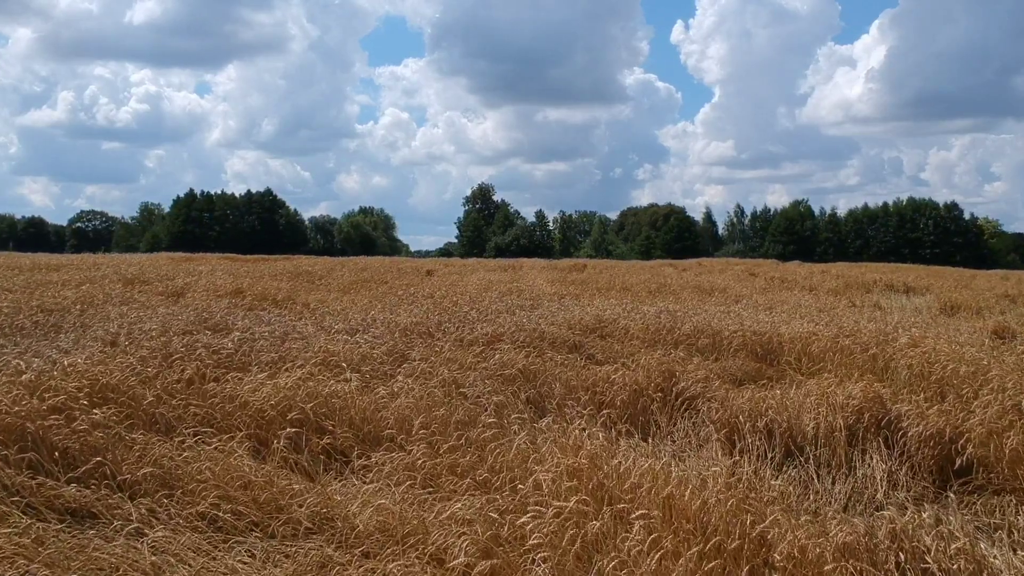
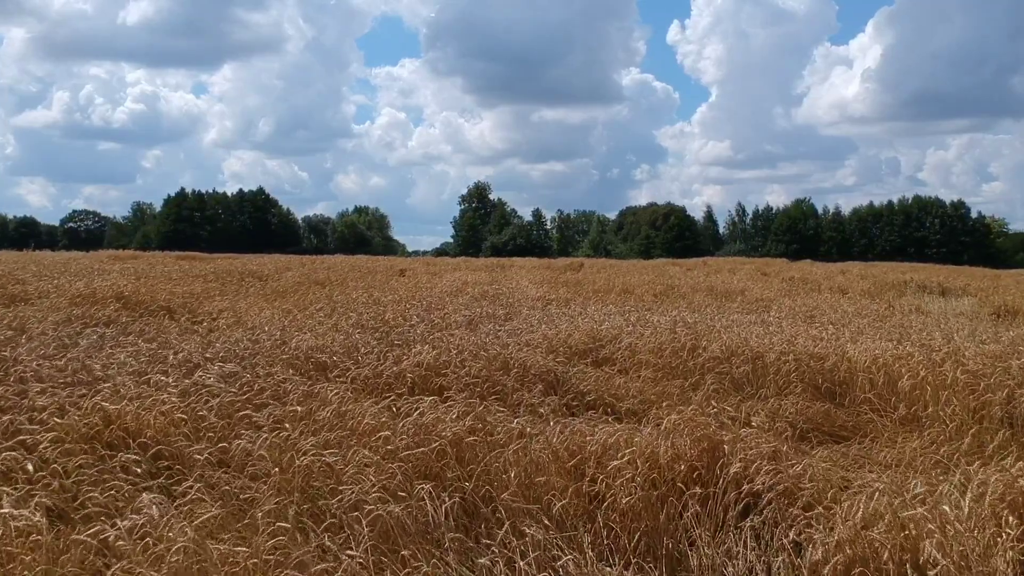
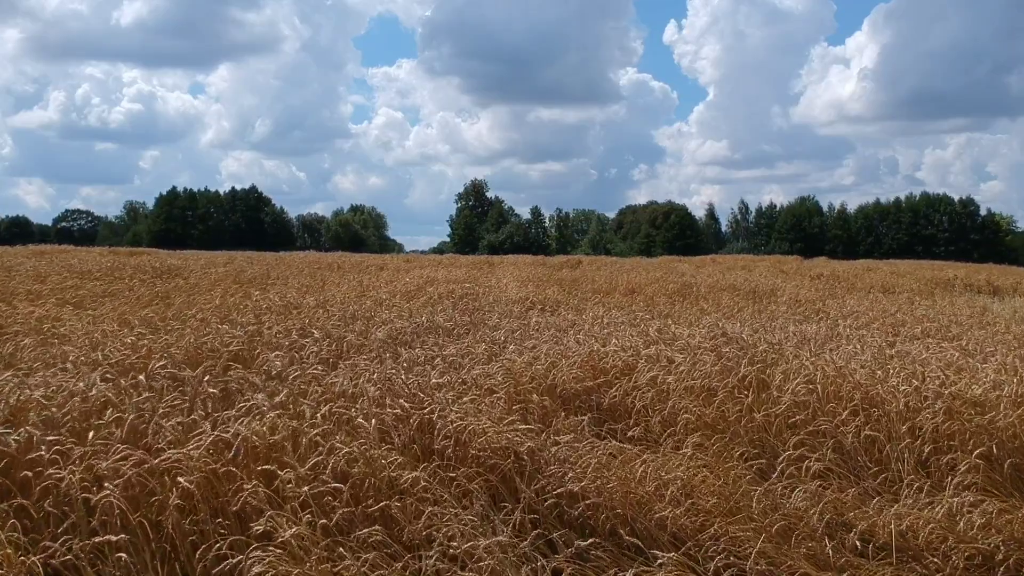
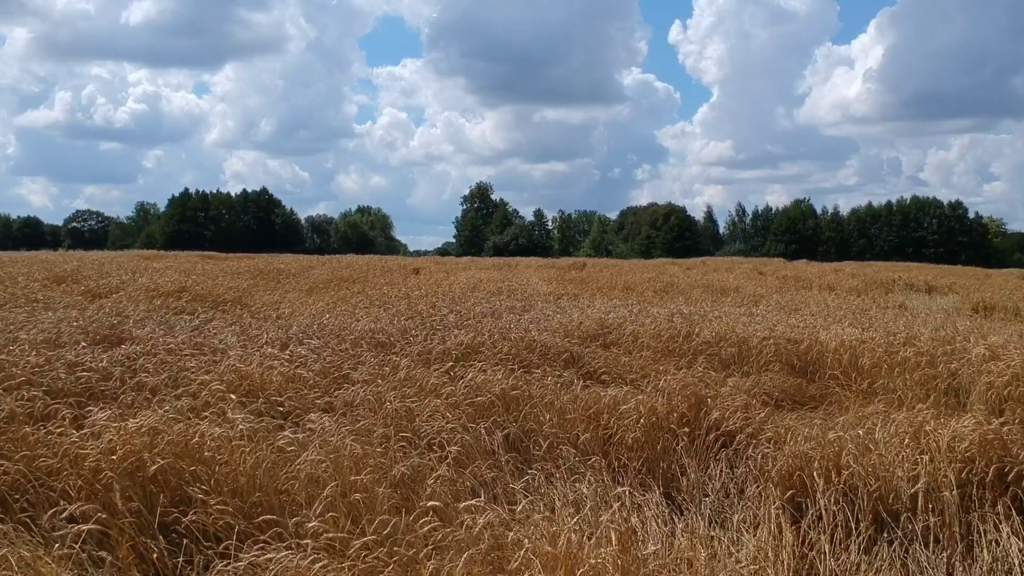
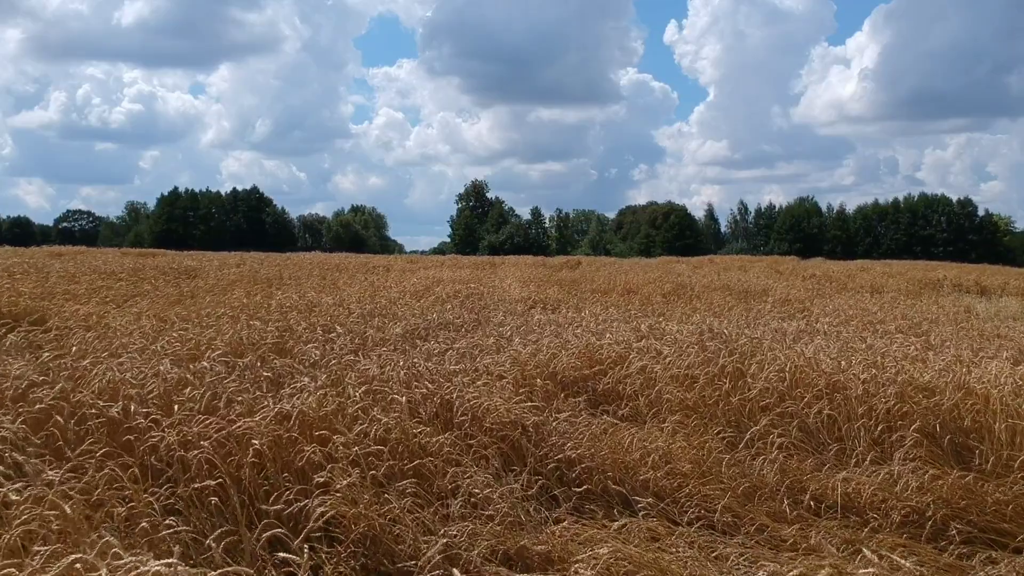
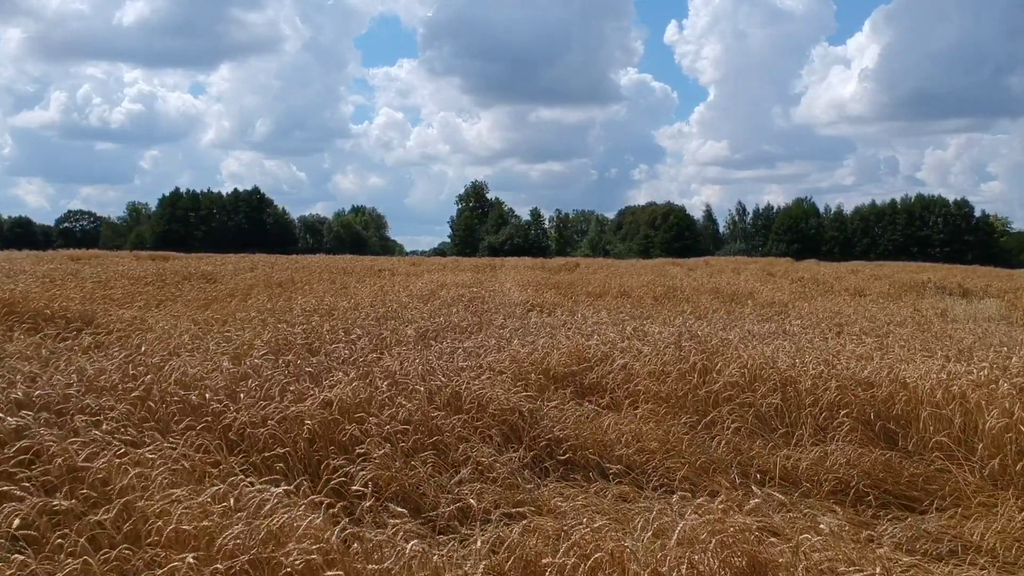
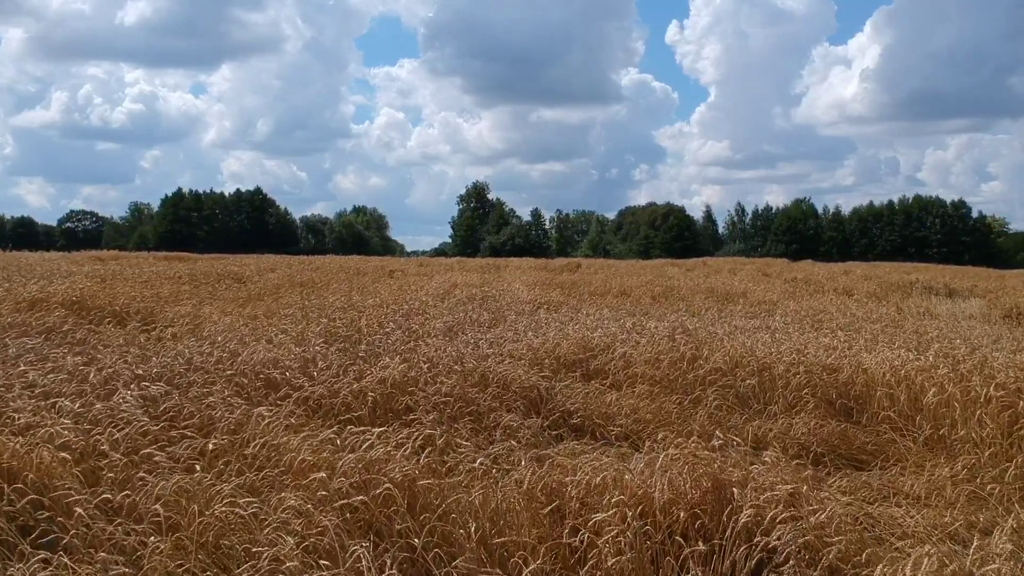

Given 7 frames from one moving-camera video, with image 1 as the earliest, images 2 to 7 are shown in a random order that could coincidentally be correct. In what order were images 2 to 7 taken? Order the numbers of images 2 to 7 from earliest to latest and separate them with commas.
4, 2, 7, 6, 5, 3
